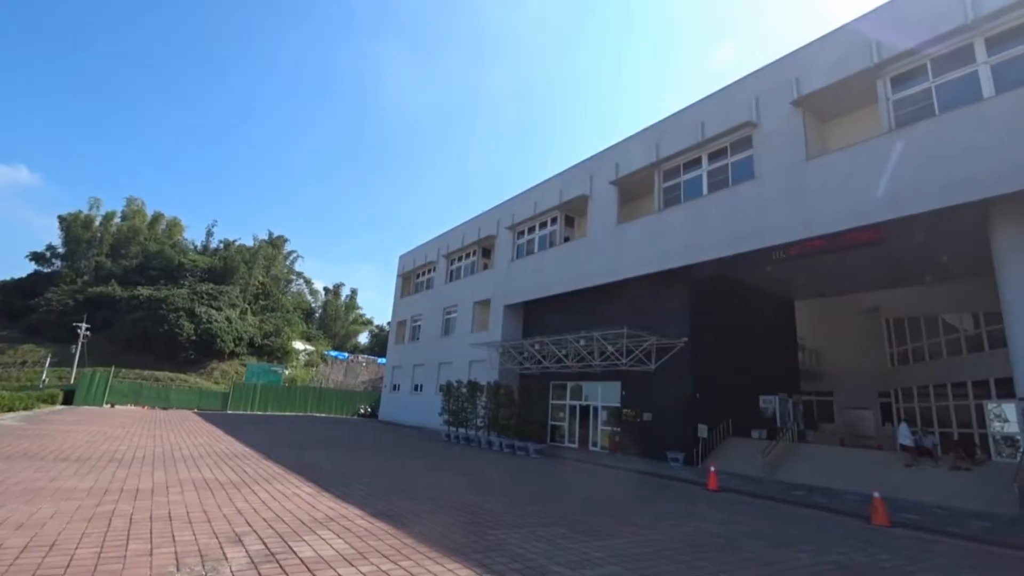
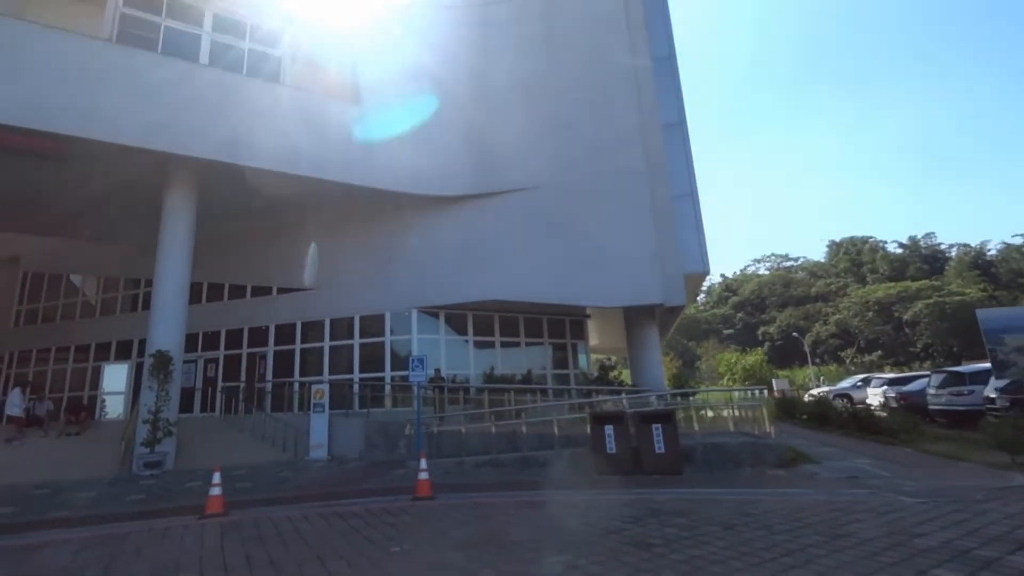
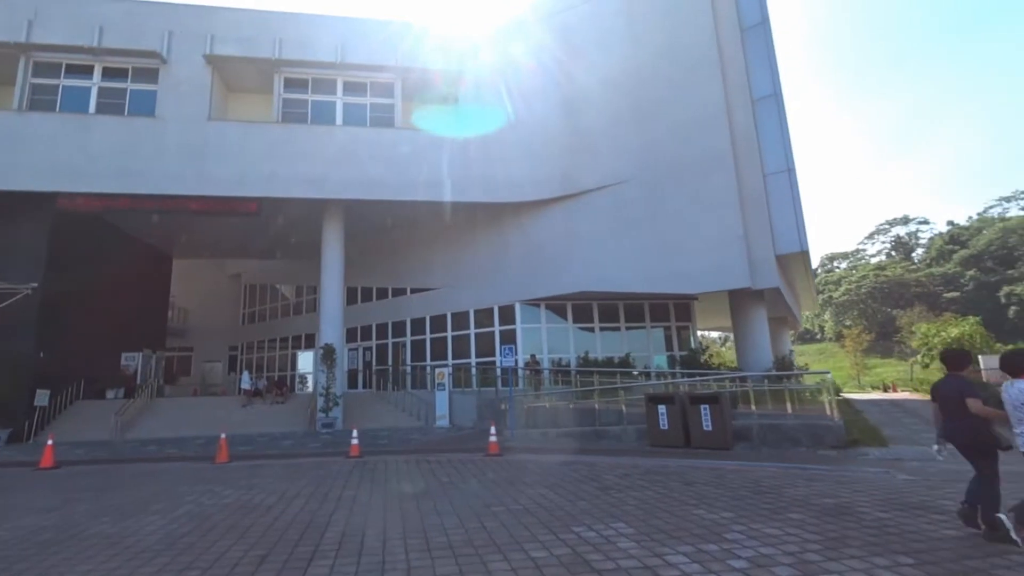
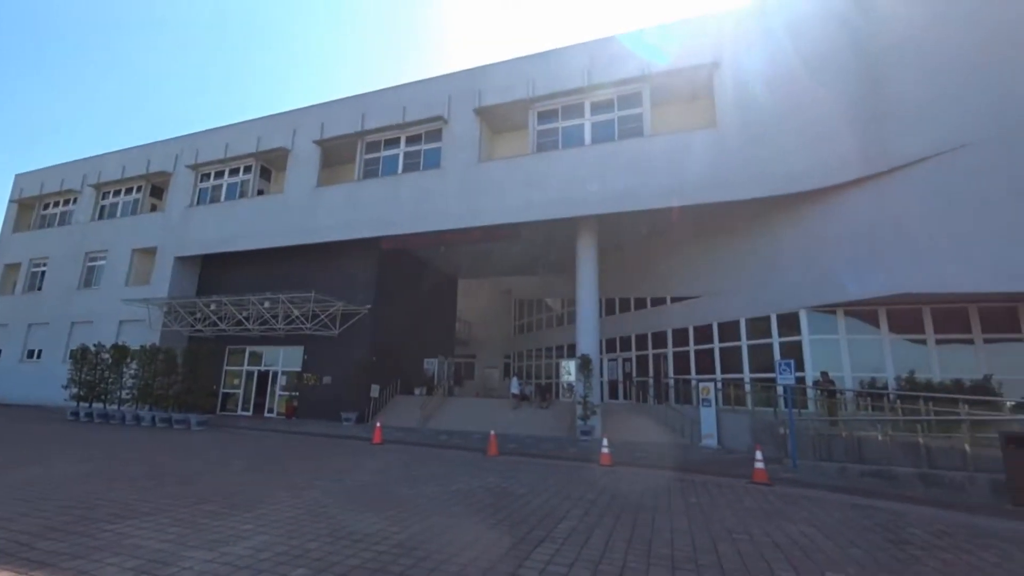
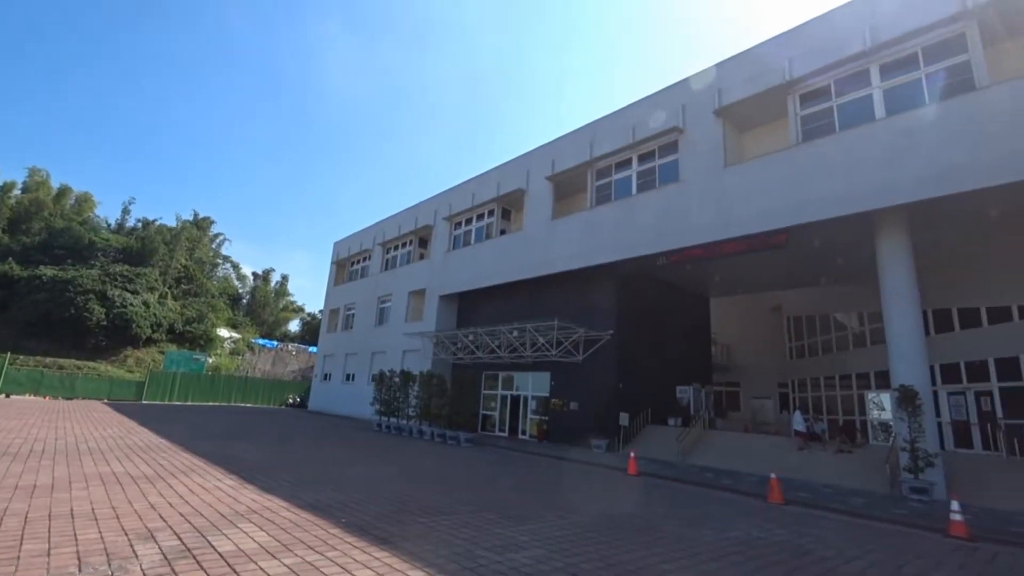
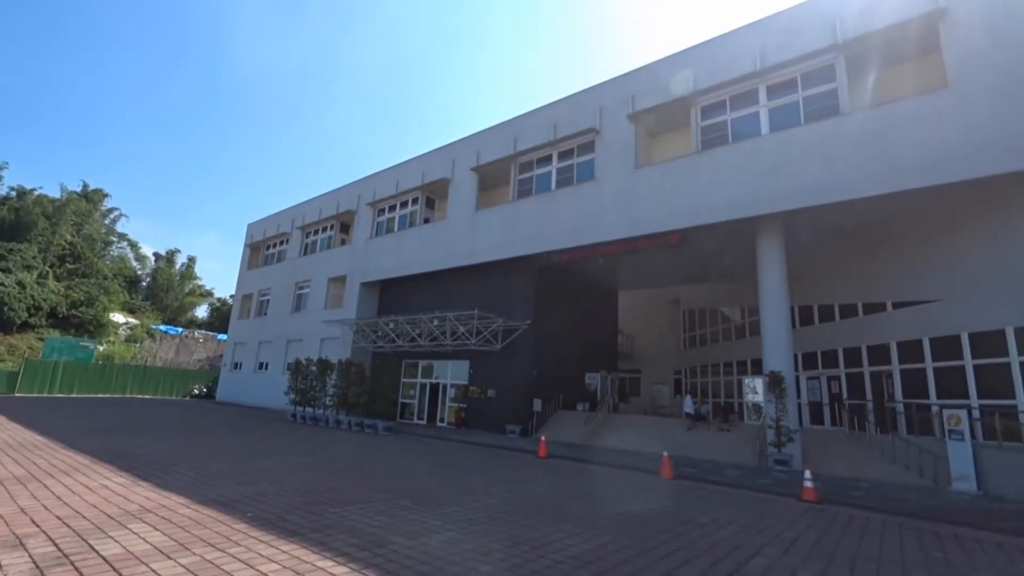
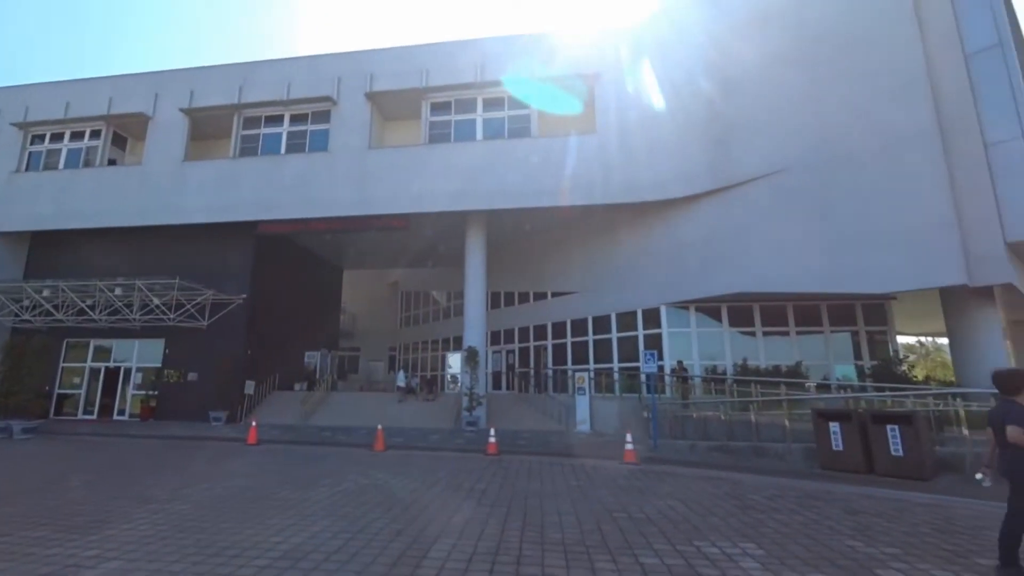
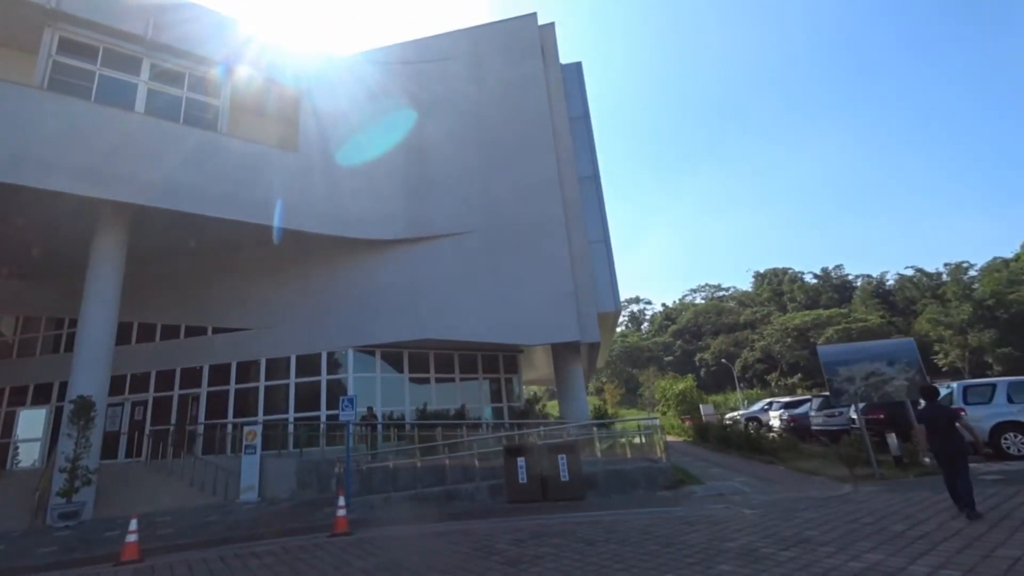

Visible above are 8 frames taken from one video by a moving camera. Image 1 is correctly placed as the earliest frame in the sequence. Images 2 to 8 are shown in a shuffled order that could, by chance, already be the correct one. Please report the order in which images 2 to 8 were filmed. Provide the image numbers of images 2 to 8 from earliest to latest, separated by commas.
5, 6, 4, 7, 3, 8, 2
